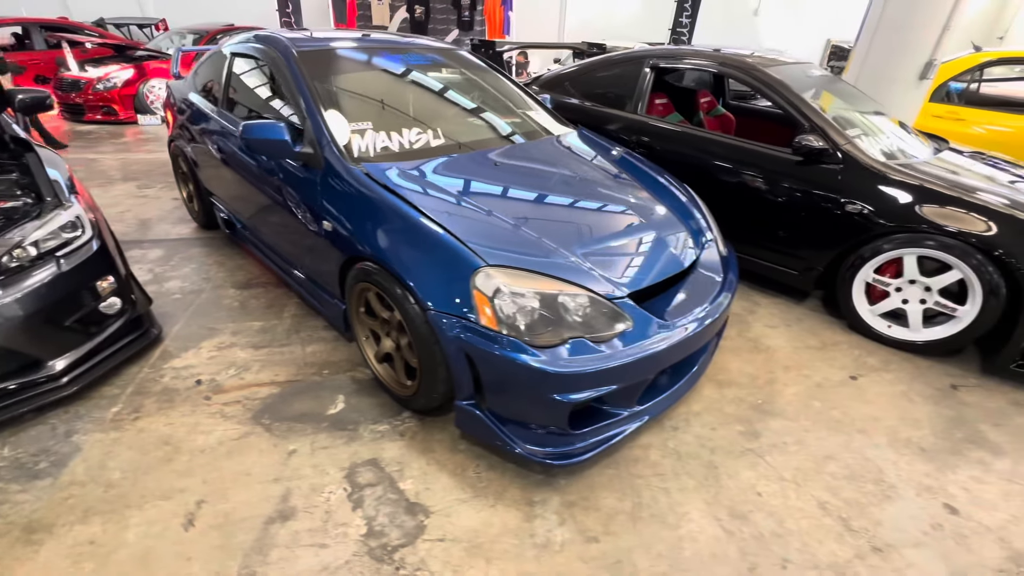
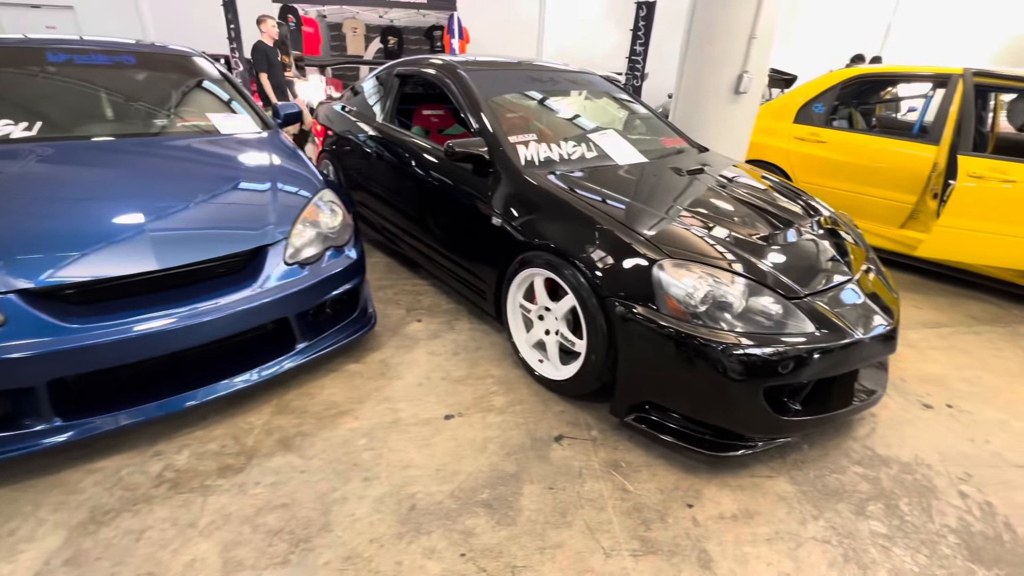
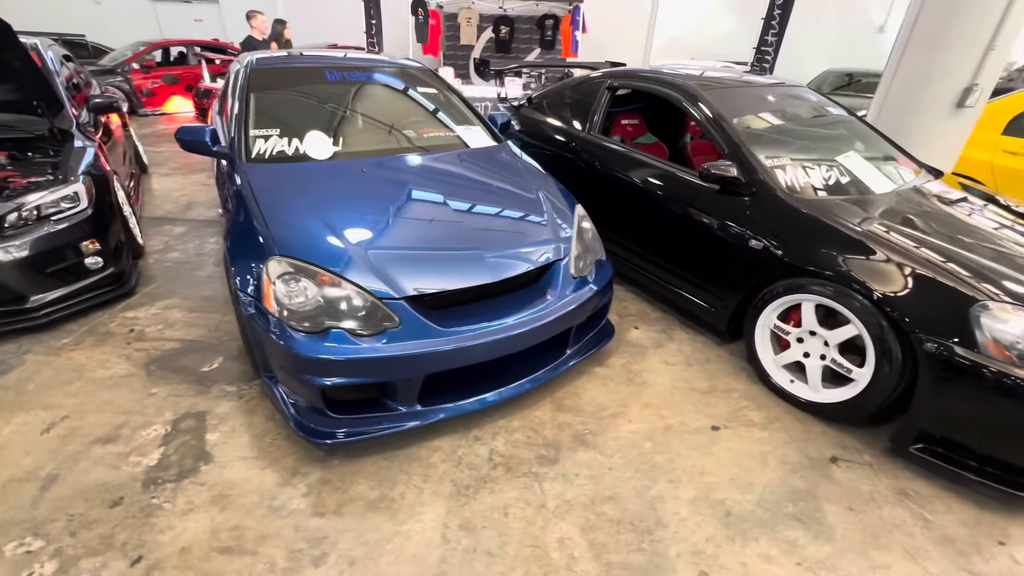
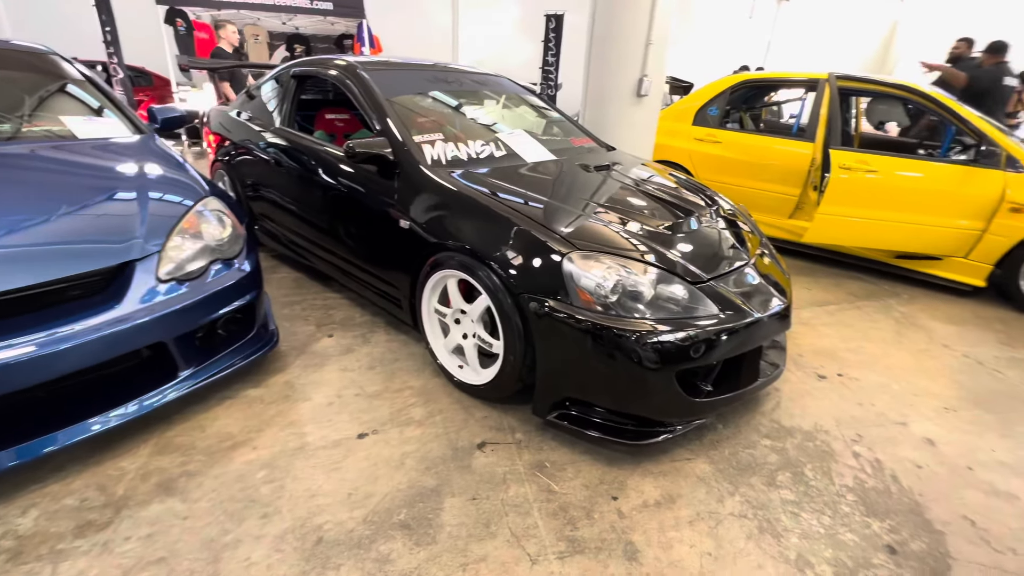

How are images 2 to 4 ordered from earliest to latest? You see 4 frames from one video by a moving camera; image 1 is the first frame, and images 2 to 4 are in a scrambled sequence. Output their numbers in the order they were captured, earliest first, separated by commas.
3, 2, 4
